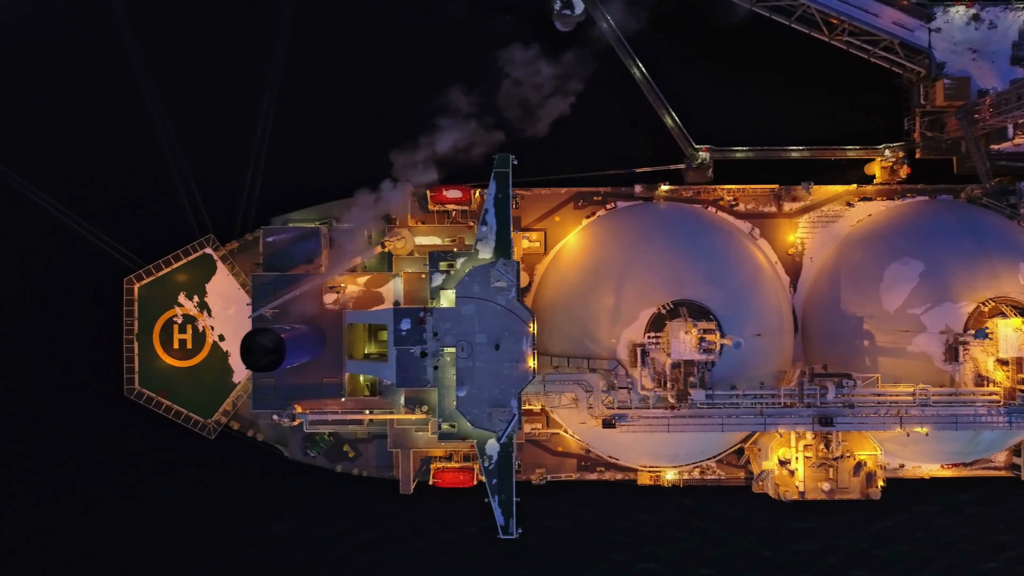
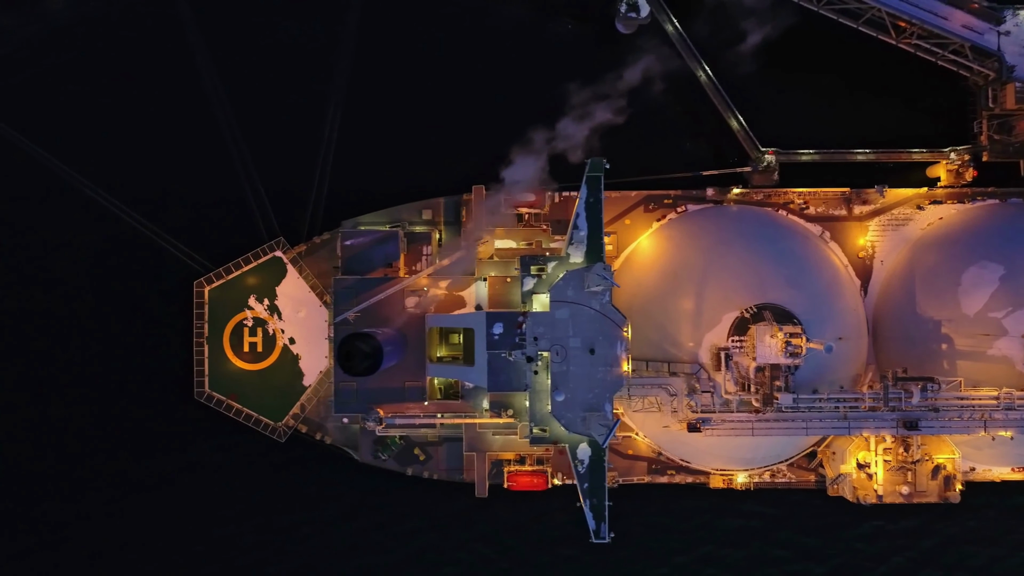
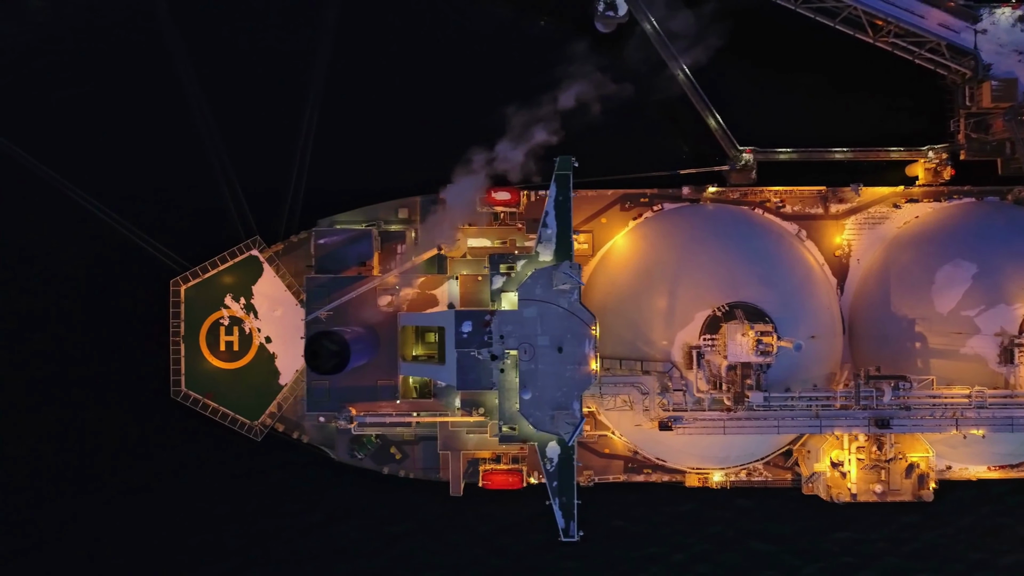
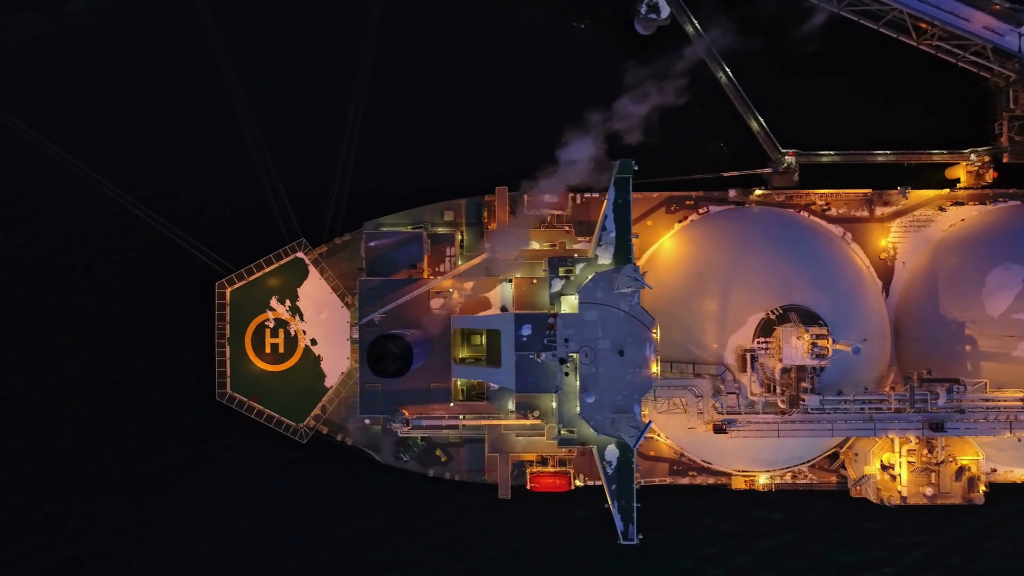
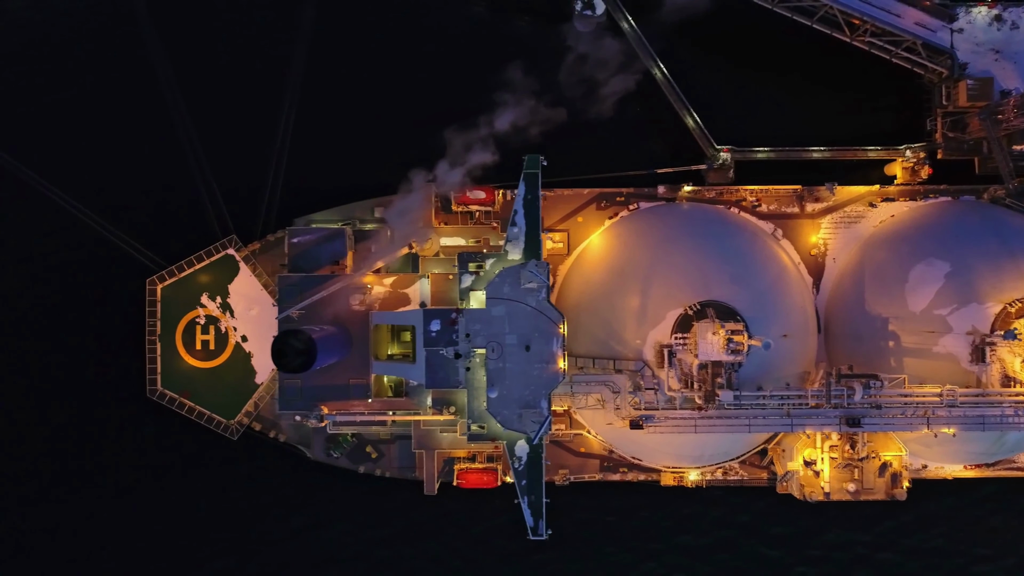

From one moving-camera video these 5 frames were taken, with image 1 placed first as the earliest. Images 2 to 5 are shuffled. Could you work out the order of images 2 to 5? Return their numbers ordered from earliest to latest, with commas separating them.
5, 3, 2, 4
